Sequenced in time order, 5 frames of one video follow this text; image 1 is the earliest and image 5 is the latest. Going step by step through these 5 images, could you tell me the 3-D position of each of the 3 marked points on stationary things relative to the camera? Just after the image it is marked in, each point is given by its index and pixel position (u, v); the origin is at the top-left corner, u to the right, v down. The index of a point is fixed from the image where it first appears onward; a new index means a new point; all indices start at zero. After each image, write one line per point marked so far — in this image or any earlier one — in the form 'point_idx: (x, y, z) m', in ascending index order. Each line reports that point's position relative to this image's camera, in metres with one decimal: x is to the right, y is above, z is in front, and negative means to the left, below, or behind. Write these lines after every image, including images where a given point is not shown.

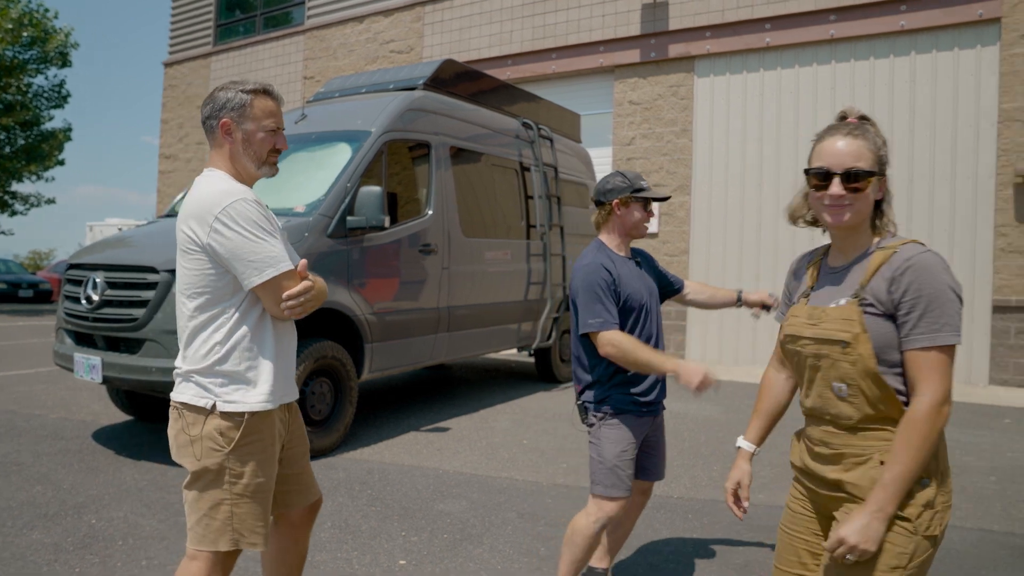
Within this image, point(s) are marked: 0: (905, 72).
0: (+5.5, +3.0, +10.4) m
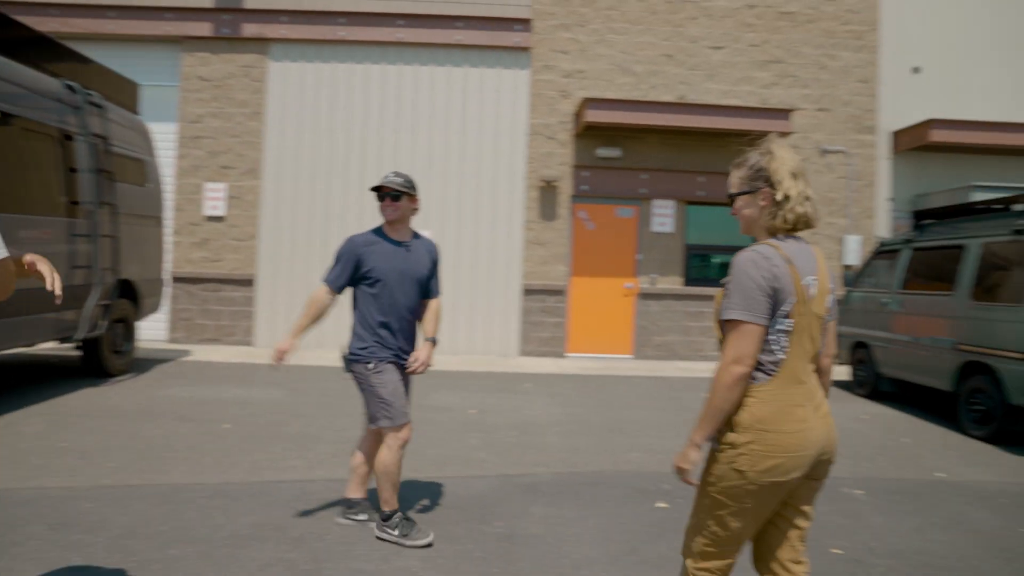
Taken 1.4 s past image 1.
0: (-0.8, +3.2, +11.8) m
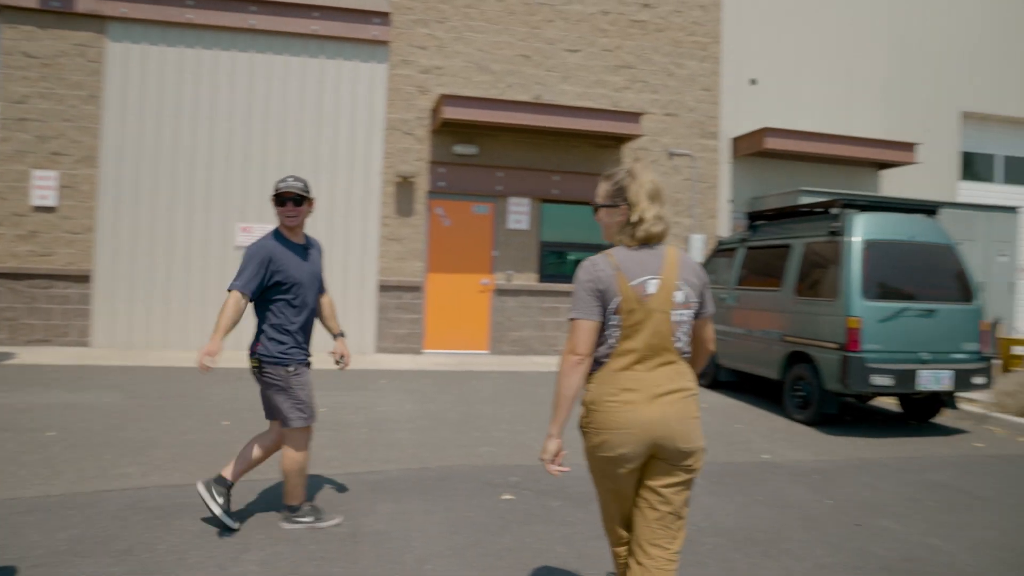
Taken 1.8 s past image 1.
0: (-3.0, +3.3, +11.5) m
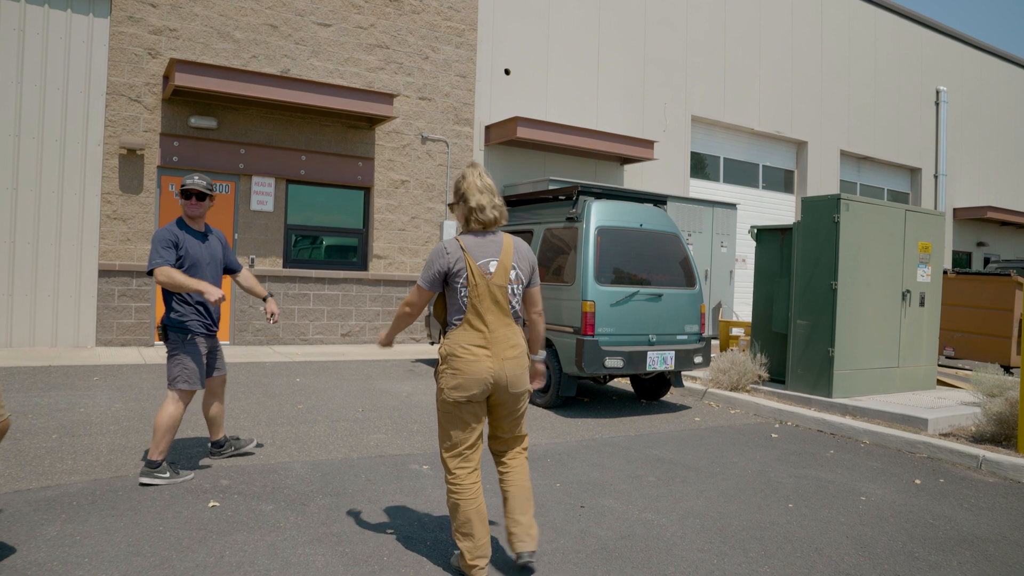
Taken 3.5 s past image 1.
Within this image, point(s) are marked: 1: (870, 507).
0: (-6.5, +3.5, +9.7) m
1: (+2.3, -1.4, +4.8) m
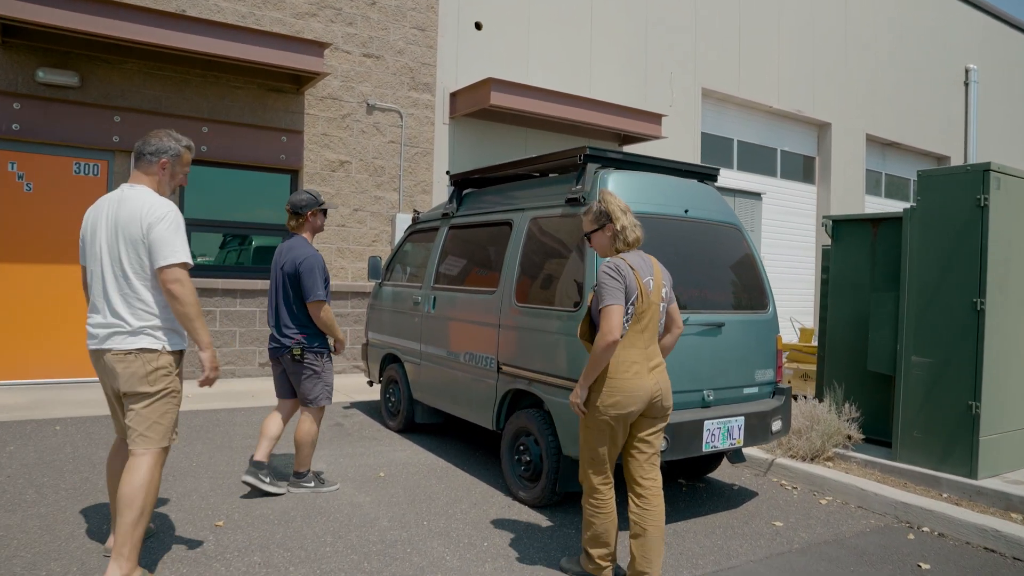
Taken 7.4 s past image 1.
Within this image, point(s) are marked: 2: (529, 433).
0: (-6.8, +3.3, +6.6) m
1: (+2.2, -1.5, +2.0) m
2: (+0.1, -0.9, +4.8) m
